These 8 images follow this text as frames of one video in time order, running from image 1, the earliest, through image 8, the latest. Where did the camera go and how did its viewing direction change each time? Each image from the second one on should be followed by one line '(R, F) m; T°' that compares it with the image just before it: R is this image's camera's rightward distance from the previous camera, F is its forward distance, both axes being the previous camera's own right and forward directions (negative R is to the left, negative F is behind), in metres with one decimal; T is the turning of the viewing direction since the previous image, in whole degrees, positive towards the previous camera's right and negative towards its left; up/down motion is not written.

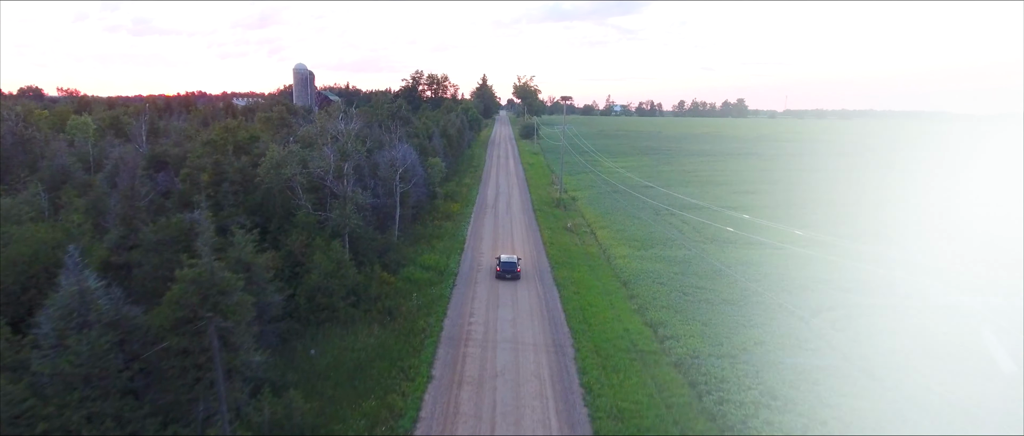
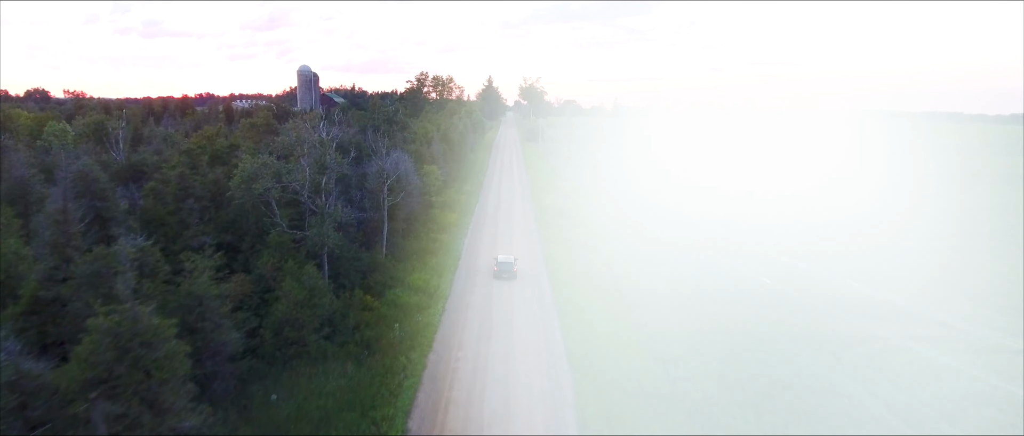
(+0.5, +2.4) m; -1°
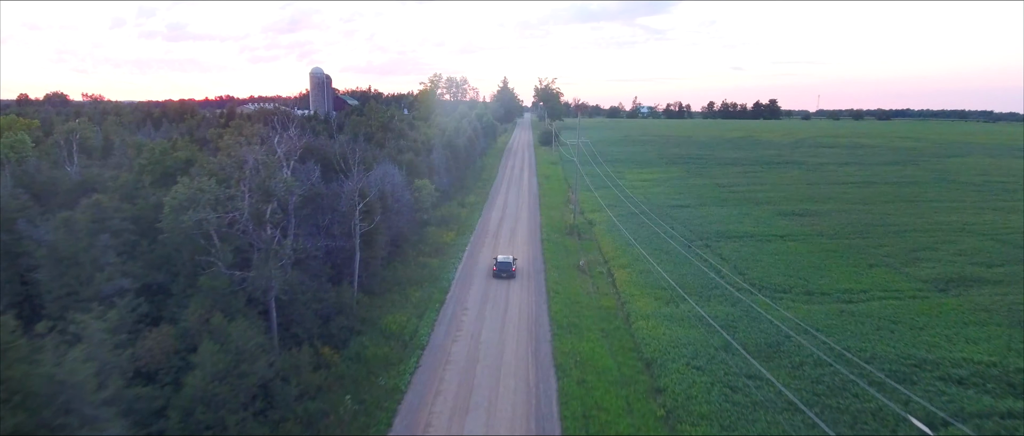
(+0.9, +4.4) m; -2°
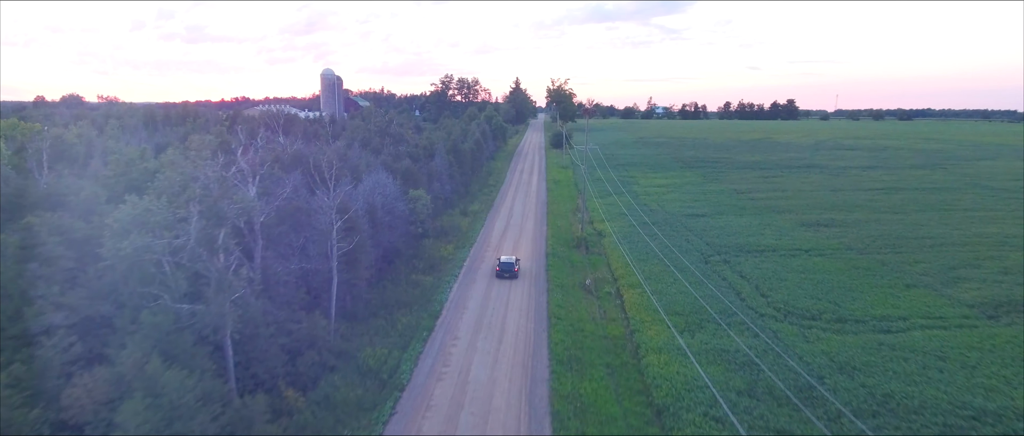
(+0.6, +2.6) m; -1°
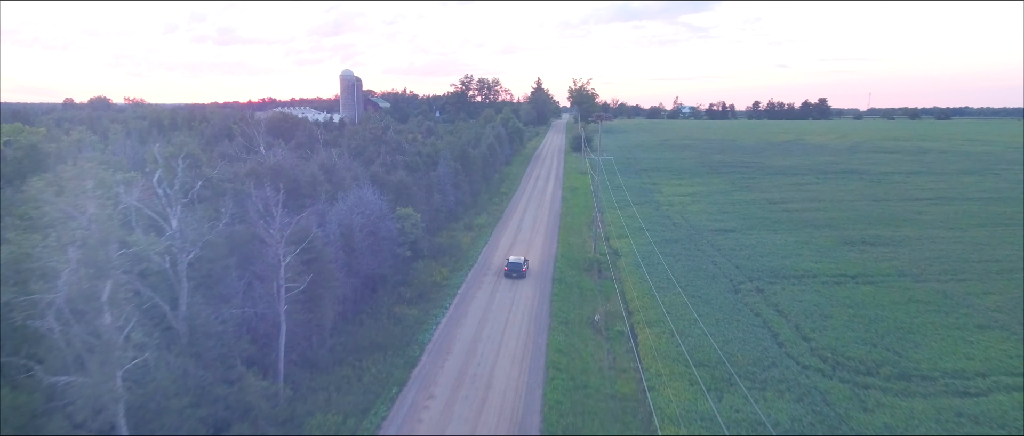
(+1.1, +4.0) m; -2°
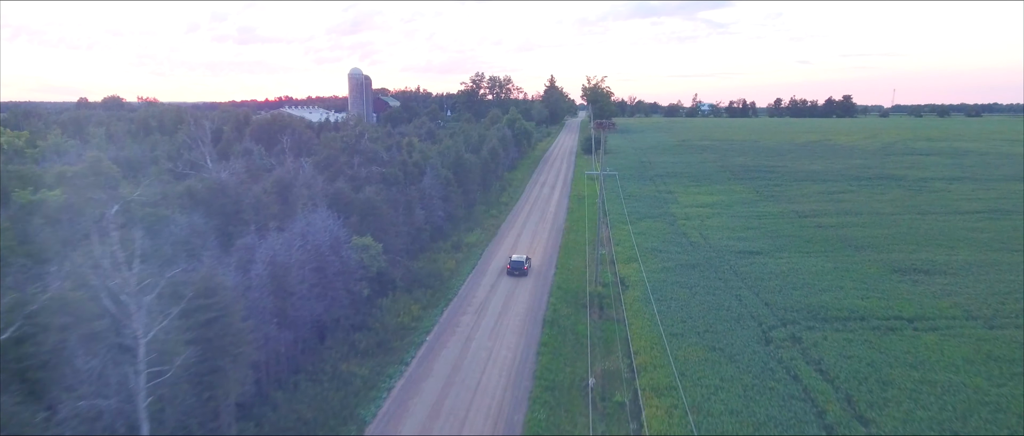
(+1.4, +5.1) m; -2°
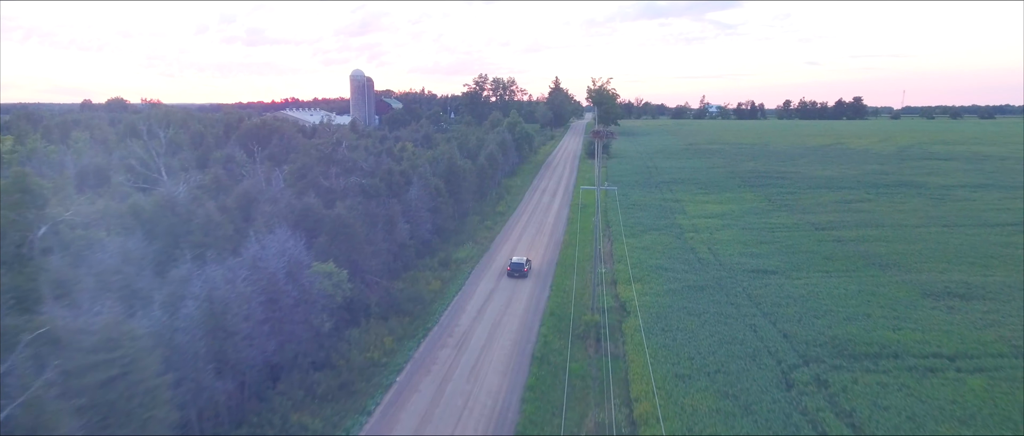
(+0.8, +3.0) m; -1°
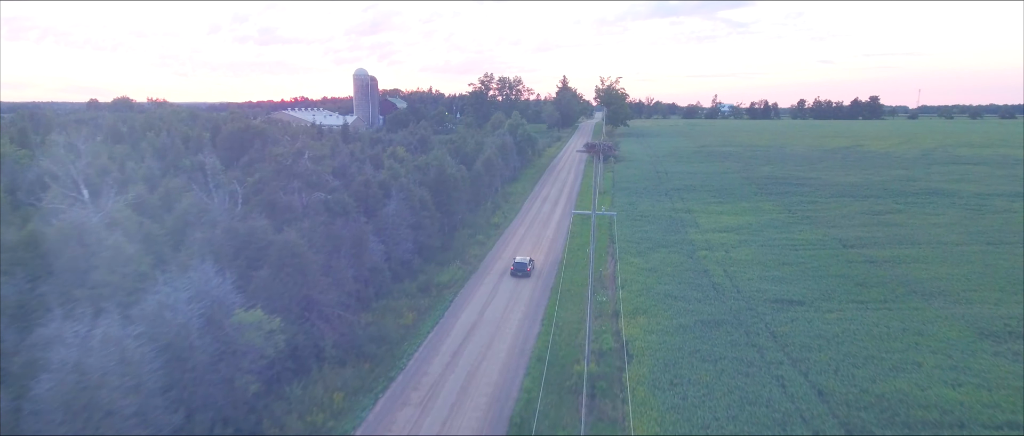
(+1.0, +4.1) m; -1°
